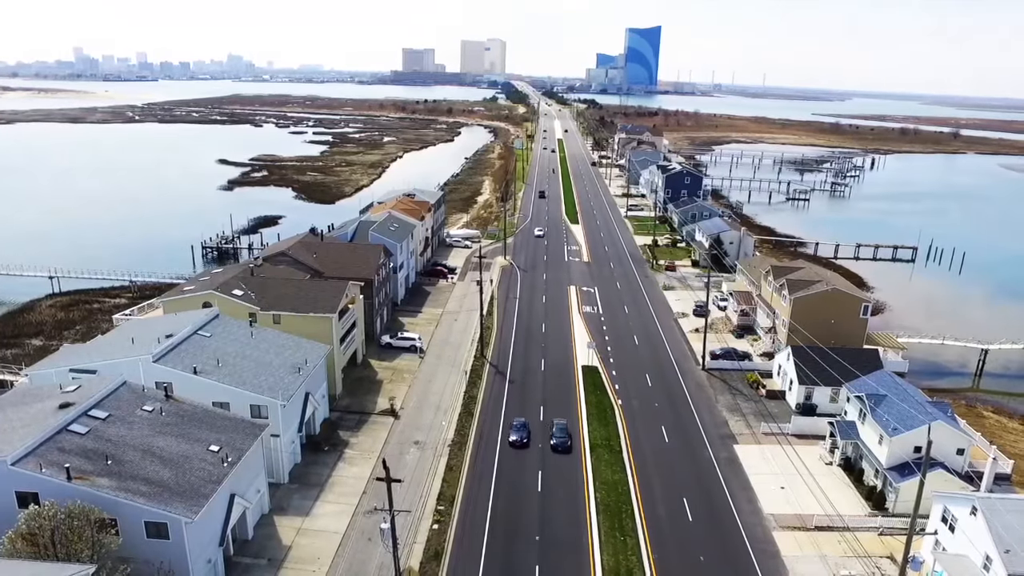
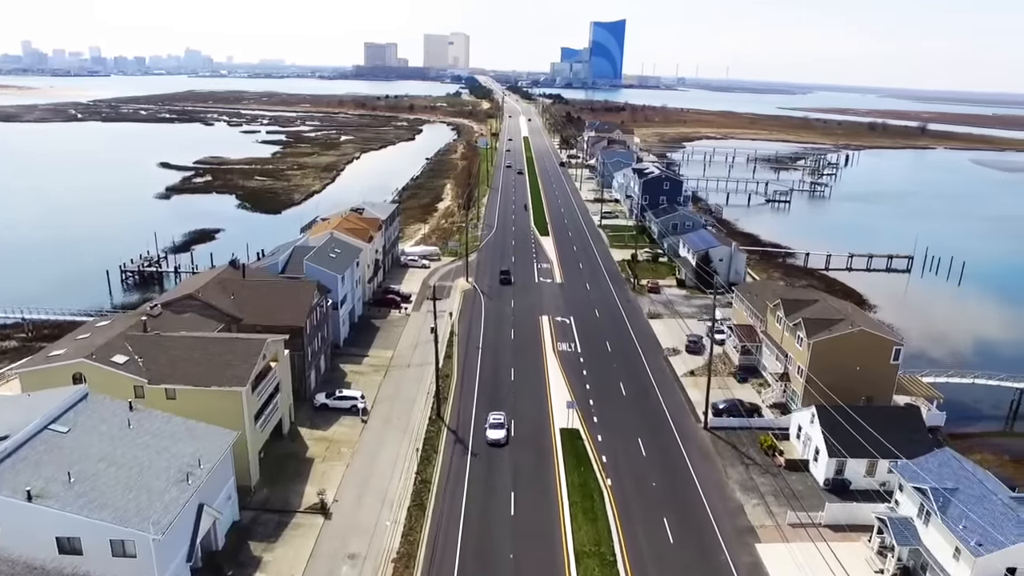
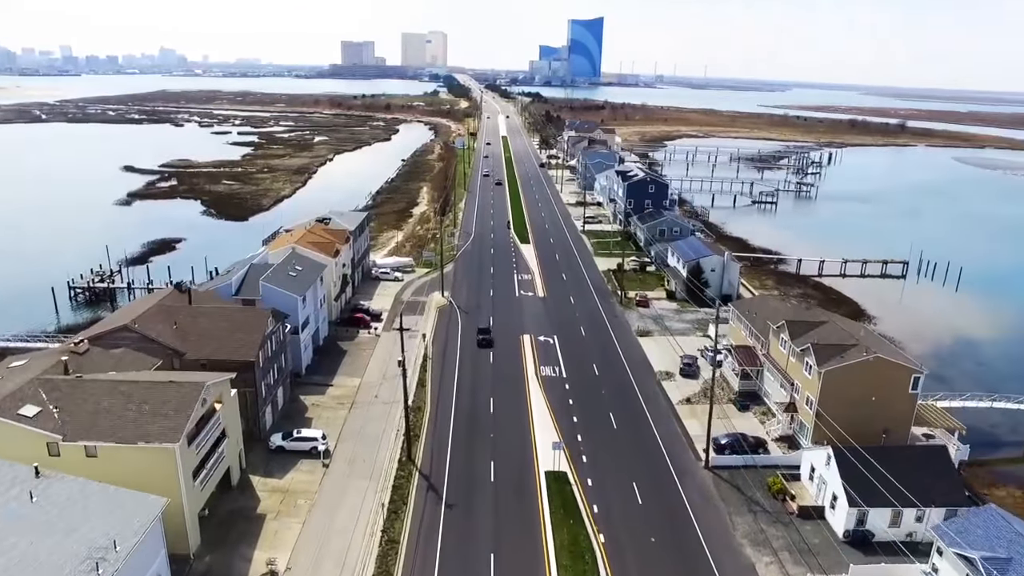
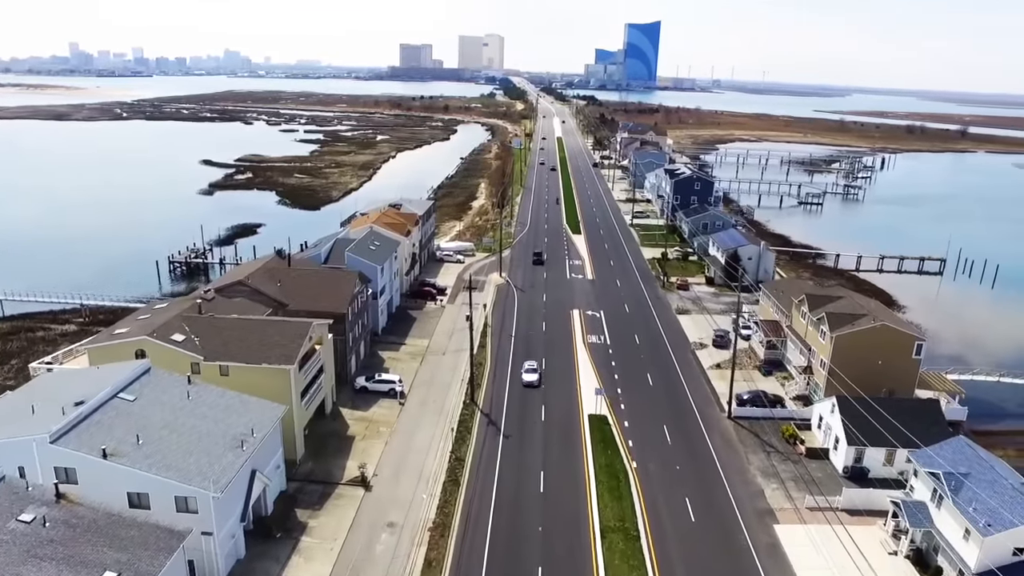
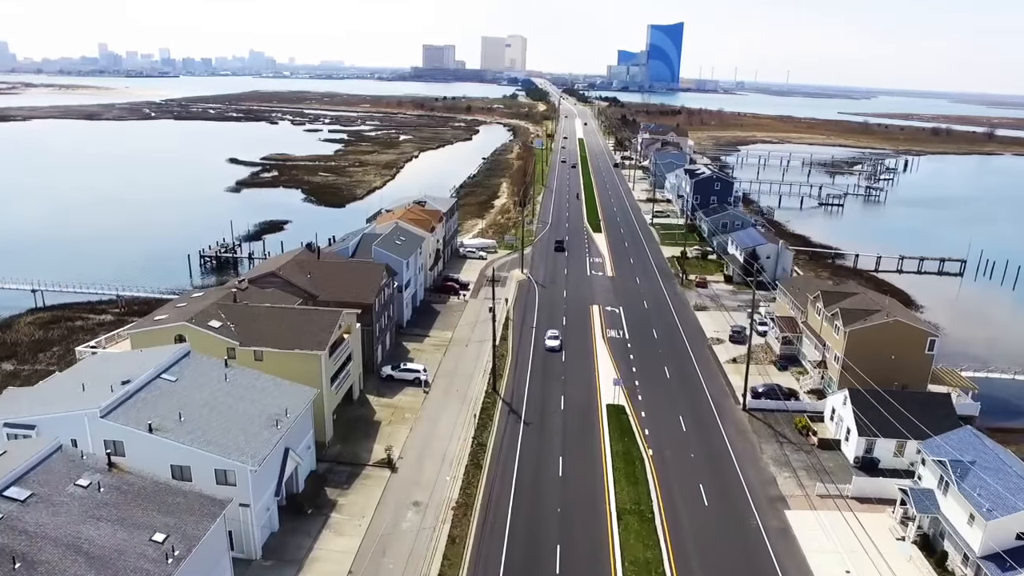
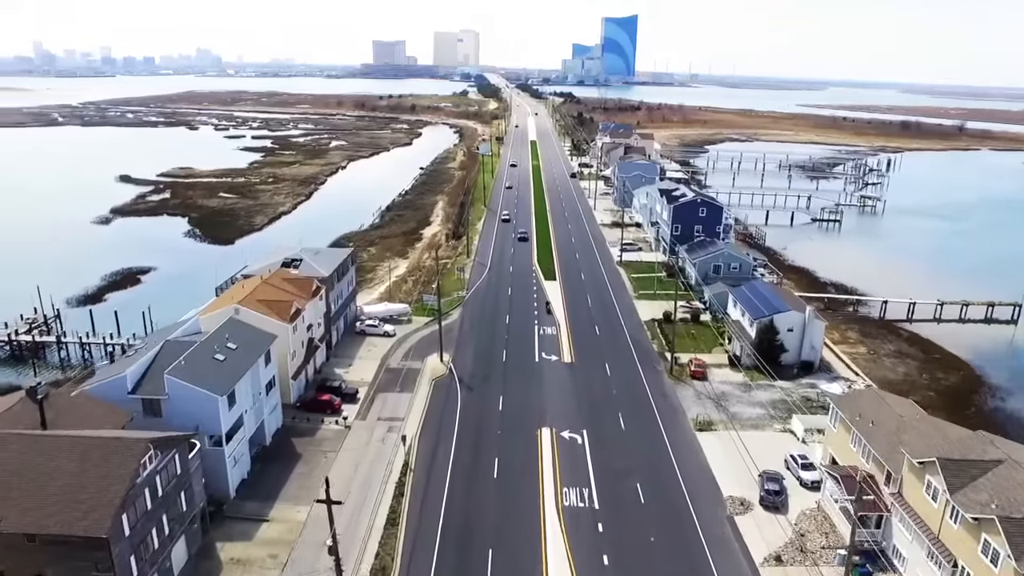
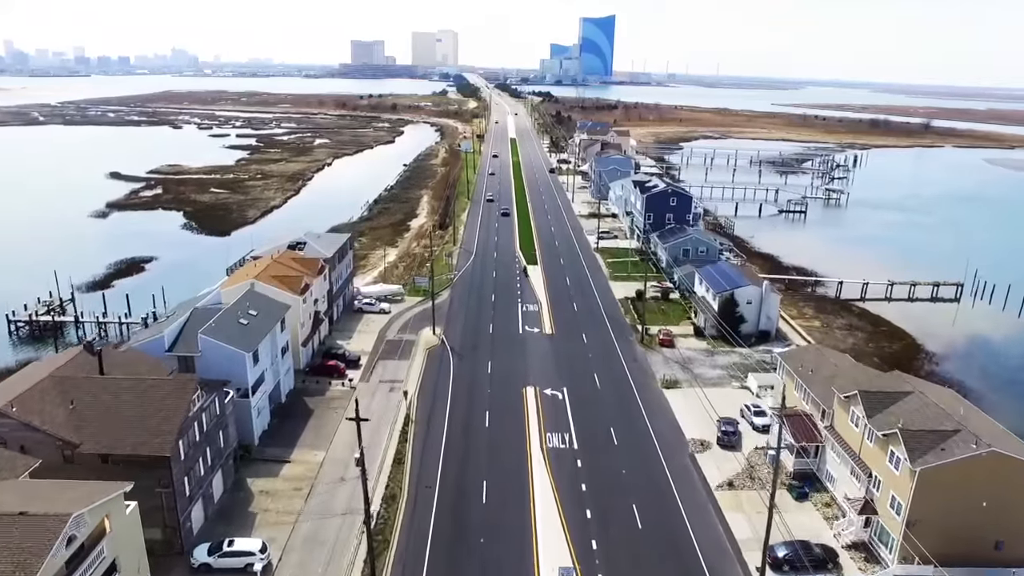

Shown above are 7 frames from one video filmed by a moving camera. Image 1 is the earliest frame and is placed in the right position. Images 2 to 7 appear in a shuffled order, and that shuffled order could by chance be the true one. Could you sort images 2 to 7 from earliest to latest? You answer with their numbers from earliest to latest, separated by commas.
5, 4, 2, 3, 7, 6
